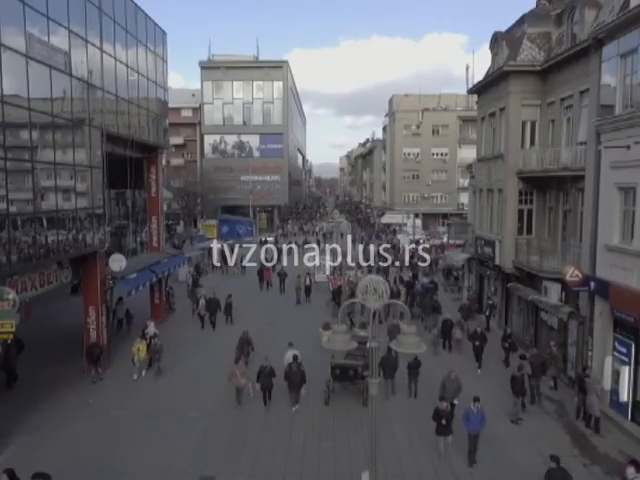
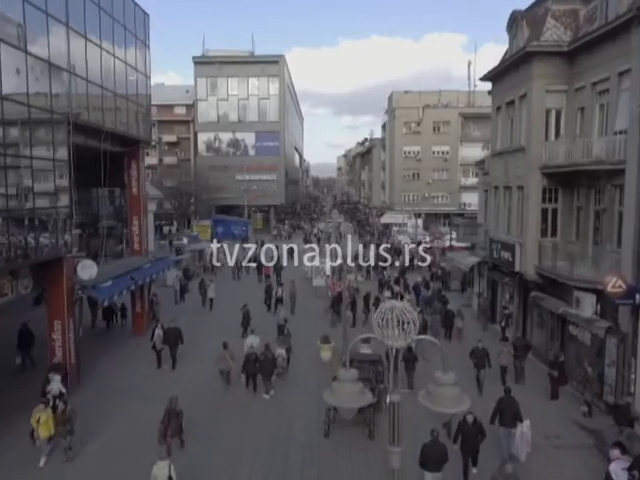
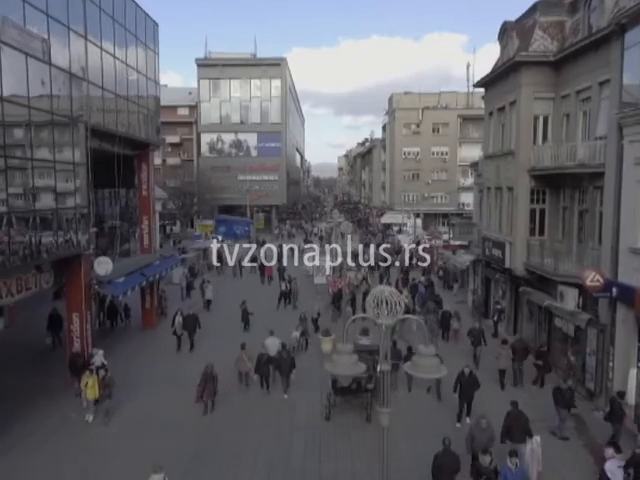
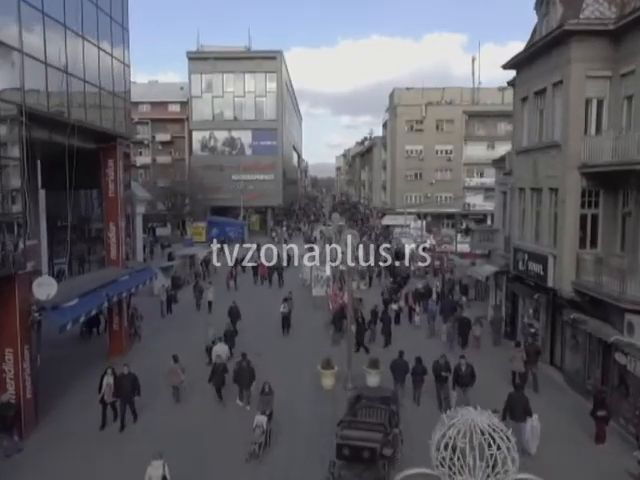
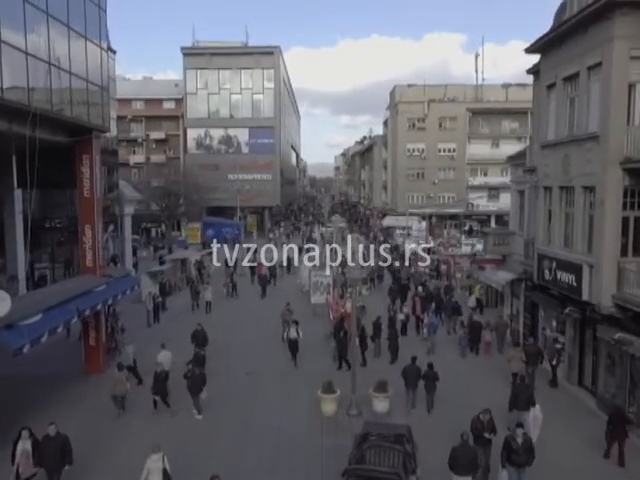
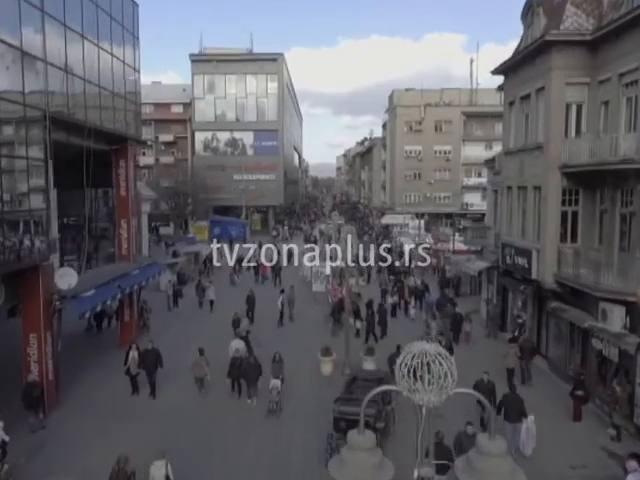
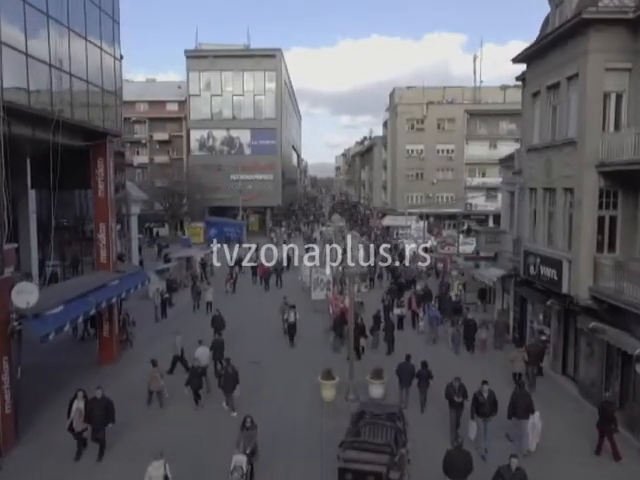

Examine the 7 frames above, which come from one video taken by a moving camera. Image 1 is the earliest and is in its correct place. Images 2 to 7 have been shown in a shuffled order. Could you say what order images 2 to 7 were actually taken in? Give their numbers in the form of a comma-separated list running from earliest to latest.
3, 2, 6, 4, 7, 5
